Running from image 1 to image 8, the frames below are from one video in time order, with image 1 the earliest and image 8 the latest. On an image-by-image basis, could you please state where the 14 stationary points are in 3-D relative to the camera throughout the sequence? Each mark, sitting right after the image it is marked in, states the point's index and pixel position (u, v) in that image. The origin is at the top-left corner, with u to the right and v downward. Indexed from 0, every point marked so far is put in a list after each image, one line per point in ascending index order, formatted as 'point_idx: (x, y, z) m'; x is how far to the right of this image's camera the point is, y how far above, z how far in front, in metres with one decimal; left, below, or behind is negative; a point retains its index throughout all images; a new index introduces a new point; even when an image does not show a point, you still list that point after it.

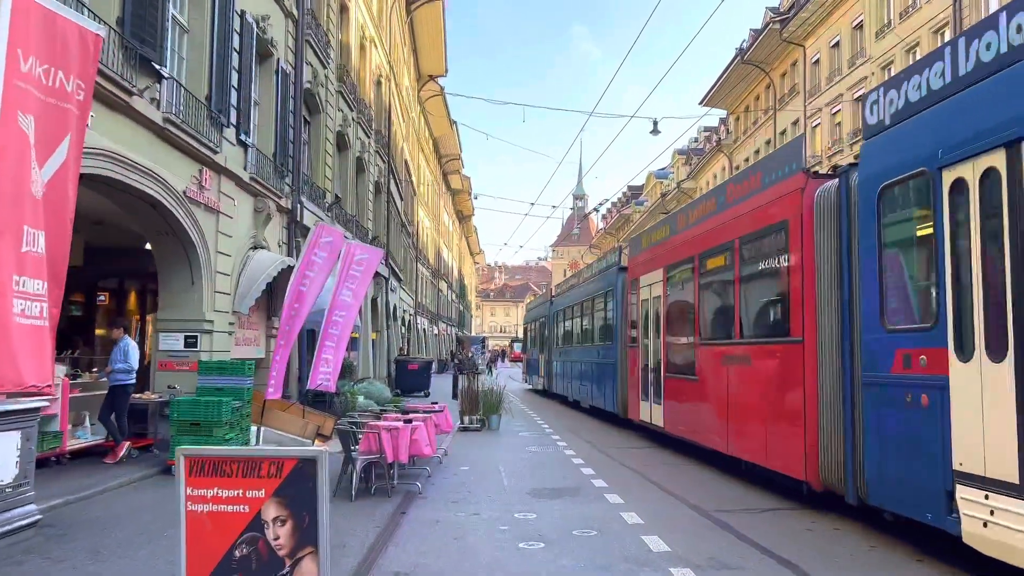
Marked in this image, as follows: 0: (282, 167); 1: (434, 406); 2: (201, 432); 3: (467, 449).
0: (-4.6, +2.4, +16.2) m
1: (-1.3, -1.9, +13.3) m
2: (-4.1, -1.9, +10.7) m
3: (-0.8, -2.8, +14.2) m
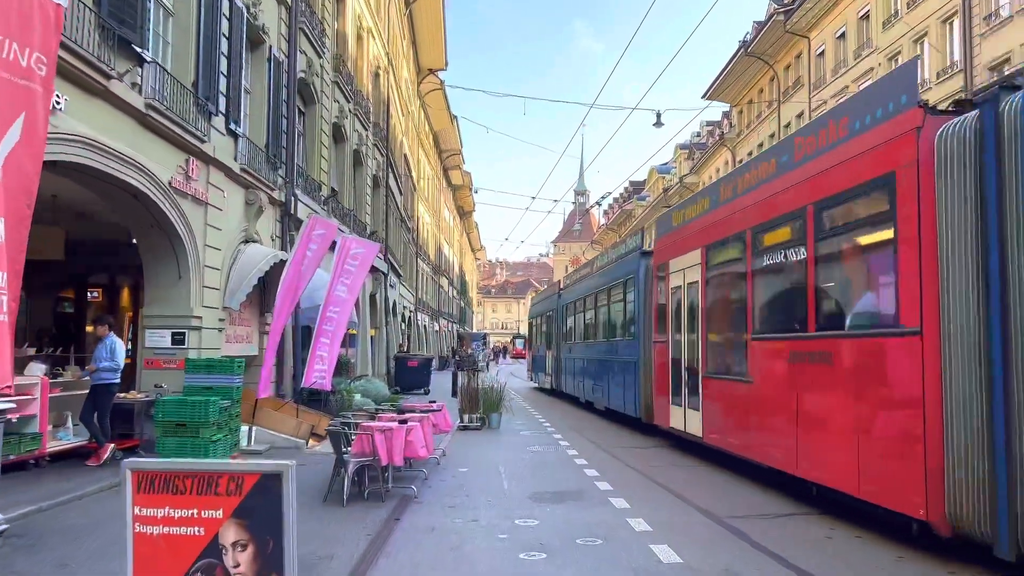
0: (-4.6, +2.5, +15.7) m
1: (-1.3, -1.8, +12.8) m
2: (-4.1, -1.8, +10.2) m
3: (-0.8, -2.7, +13.7) m
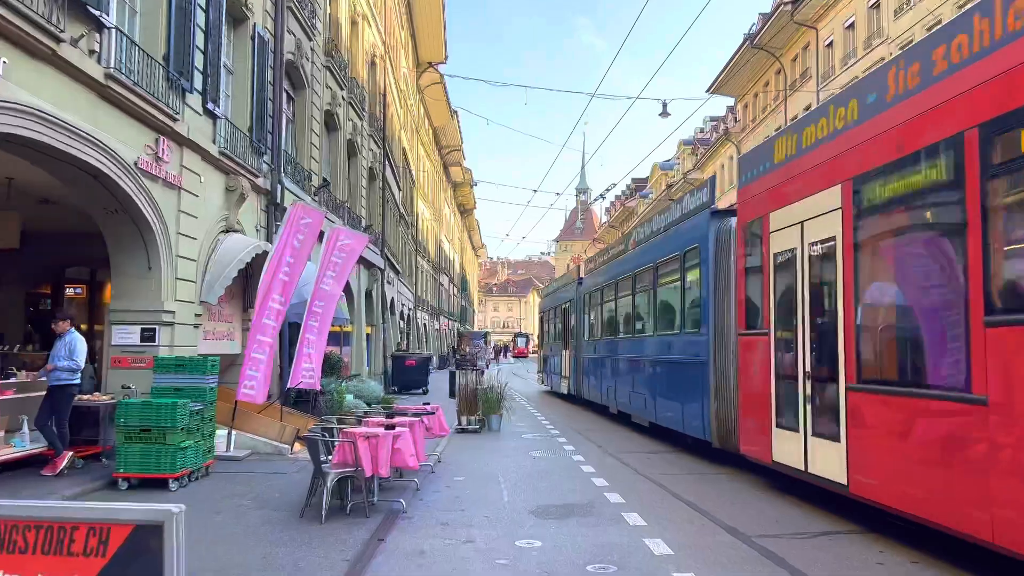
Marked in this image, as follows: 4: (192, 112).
0: (-4.6, +2.6, +14.7) m
1: (-1.3, -1.7, +11.8) m
2: (-4.1, -1.7, +9.2) m
3: (-0.8, -2.6, +12.7) m
4: (-4.6, +2.5, +11.6) m
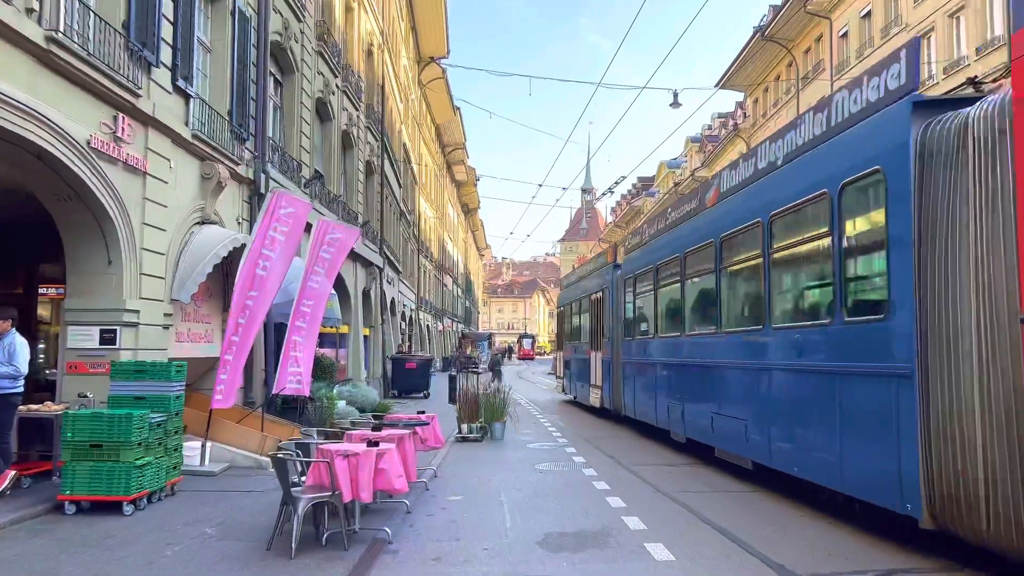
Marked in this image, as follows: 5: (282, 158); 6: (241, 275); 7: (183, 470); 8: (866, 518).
0: (-4.5, +2.7, +13.6) m
1: (-1.2, -1.7, +10.6) m
2: (-4.0, -1.7, +8.1) m
3: (-0.7, -2.6, +11.5) m
4: (-4.5, +2.6, +10.4) m
5: (-4.5, +2.5, +16.0) m
6: (-3.6, +0.2, +11.0) m
7: (-4.2, -2.3, +10.4) m
8: (+3.7, -2.4, +8.5) m
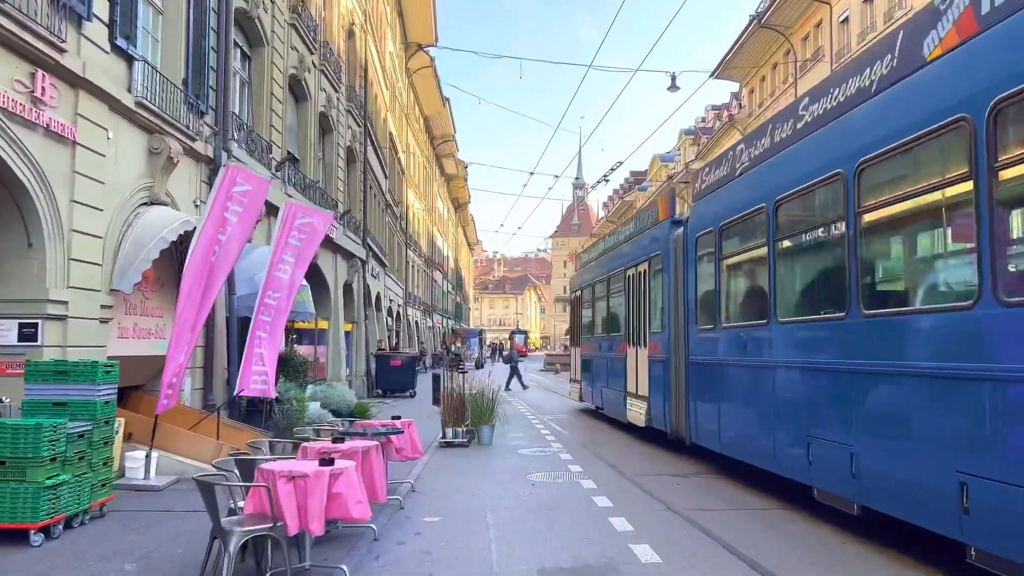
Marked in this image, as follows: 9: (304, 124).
0: (-4.7, +2.8, +12.2) m
1: (-1.3, -1.5, +9.3) m
2: (-4.1, -1.5, +6.7) m
3: (-0.9, -2.4, +10.2) m
4: (-4.7, +2.7, +9.0) m
5: (-4.7, +2.7, +14.6) m
6: (-3.8, +0.3, +9.6) m
7: (-4.3, -2.2, +9.1) m
8: (+3.5, -2.2, +7.2) m
9: (-4.8, +3.8, +19.0) m
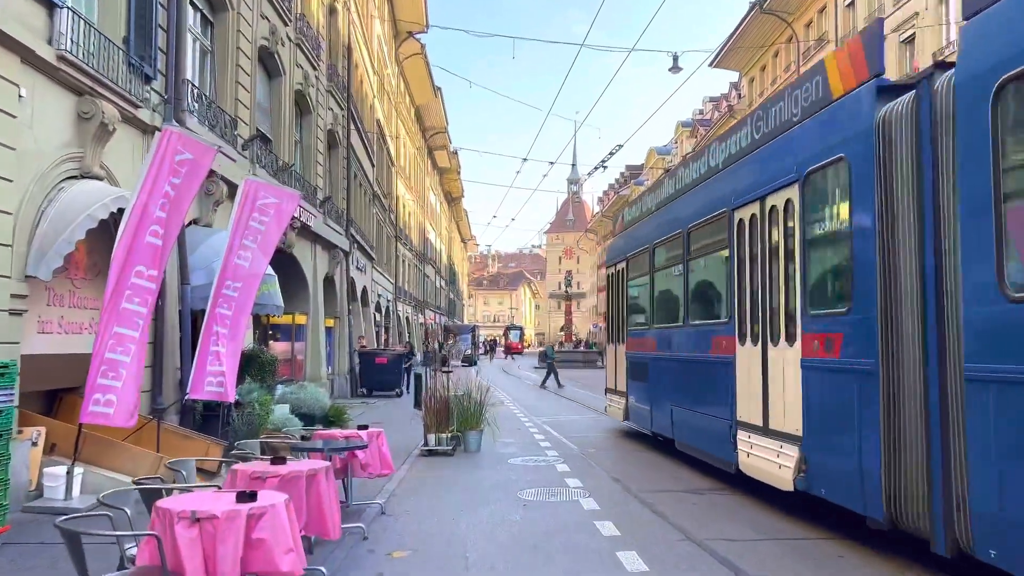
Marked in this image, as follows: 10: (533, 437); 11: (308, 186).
0: (-4.8, +3.0, +10.7) m
1: (-1.5, -1.4, +7.8) m
2: (-4.2, -1.4, +5.2) m
3: (-1.0, -2.3, +8.8) m
4: (-4.8, +2.8, +7.6) m
5: (-4.9, +2.9, +13.2) m
6: (-3.9, +0.4, +8.2) m
7: (-4.5, -2.1, +7.6) m
8: (+3.4, -2.1, +5.8) m
9: (-5.0, +4.0, +17.5) m
10: (+0.4, -2.5, +13.9) m
11: (-4.9, +2.5, +19.7) m
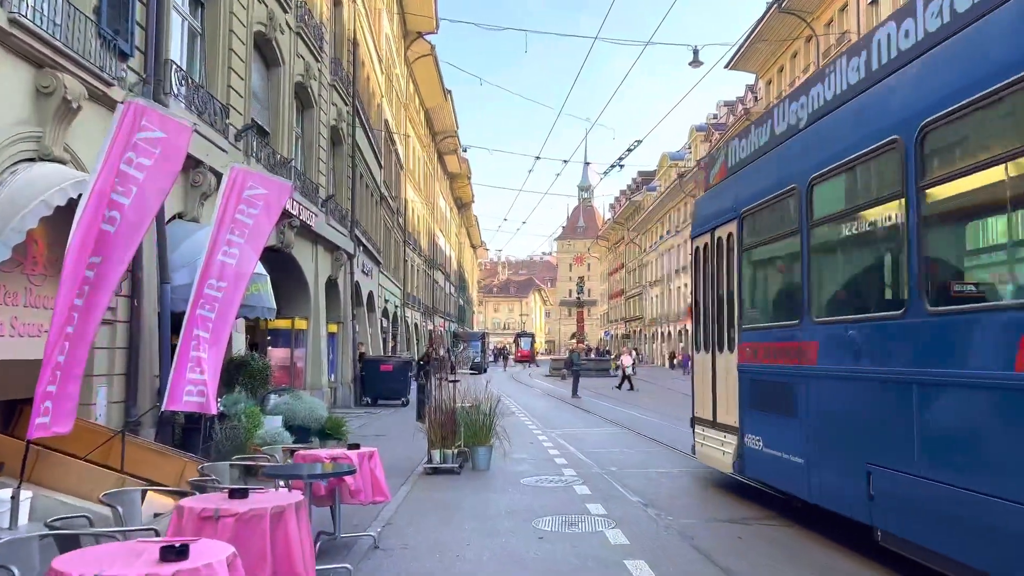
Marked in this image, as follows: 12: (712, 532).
0: (-4.6, +3.0, +9.7) m
1: (-1.3, -1.3, +6.7) m
2: (-4.2, -1.4, +4.2) m
3: (-0.9, -2.2, +7.6) m
4: (-4.7, +2.9, +6.5) m
5: (-4.7, +2.9, +12.1) m
6: (-3.8, +0.5, +7.1) m
7: (-4.3, -2.0, +6.5) m
8: (+3.5, -2.1, +4.6) m
9: (-4.8, +4.0, +16.5) m
10: (+0.5, -2.6, +12.7) m
11: (-4.7, +2.4, +18.7) m
12: (+1.8, -2.2, +7.5) m
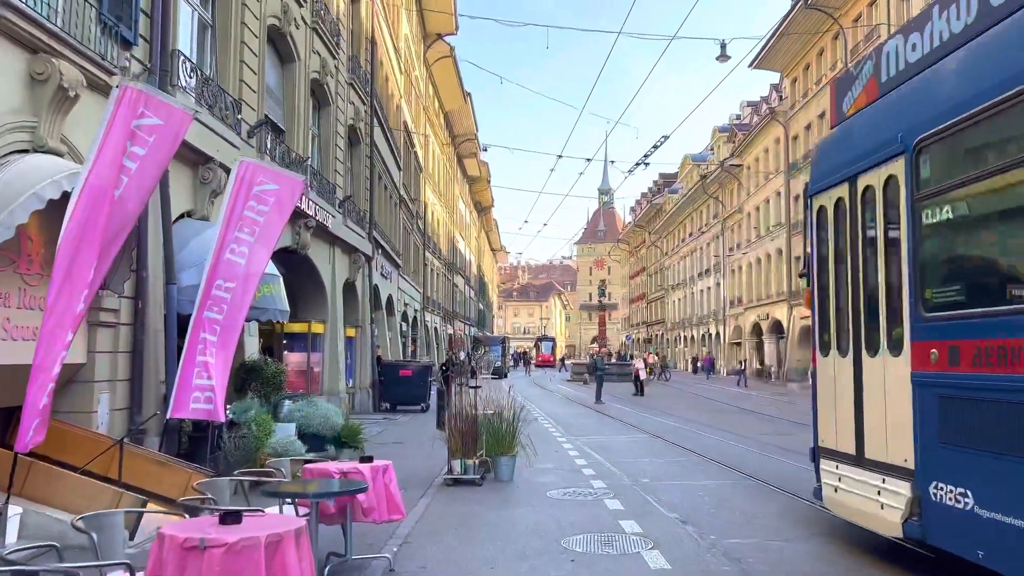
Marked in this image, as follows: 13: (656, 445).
0: (-4.4, +3.0, +9.2) m
1: (-1.1, -1.3, +6.1) m
2: (-4.0, -1.3, +3.6) m
3: (-0.6, -2.2, +7.0) m
4: (-4.5, +2.9, +6.0) m
5: (-4.3, +2.8, +11.6) m
6: (-3.6, +0.5, +6.6) m
7: (-4.1, -2.0, +6.0) m
8: (+3.7, -2.0, +3.9) m
9: (-4.3, +3.9, +16.0) m
10: (+0.9, -2.6, +12.1) m
11: (-4.2, +2.3, +18.2) m
12: (+2.1, -2.2, +6.8) m
13: (+2.5, -2.7, +14.1) m
